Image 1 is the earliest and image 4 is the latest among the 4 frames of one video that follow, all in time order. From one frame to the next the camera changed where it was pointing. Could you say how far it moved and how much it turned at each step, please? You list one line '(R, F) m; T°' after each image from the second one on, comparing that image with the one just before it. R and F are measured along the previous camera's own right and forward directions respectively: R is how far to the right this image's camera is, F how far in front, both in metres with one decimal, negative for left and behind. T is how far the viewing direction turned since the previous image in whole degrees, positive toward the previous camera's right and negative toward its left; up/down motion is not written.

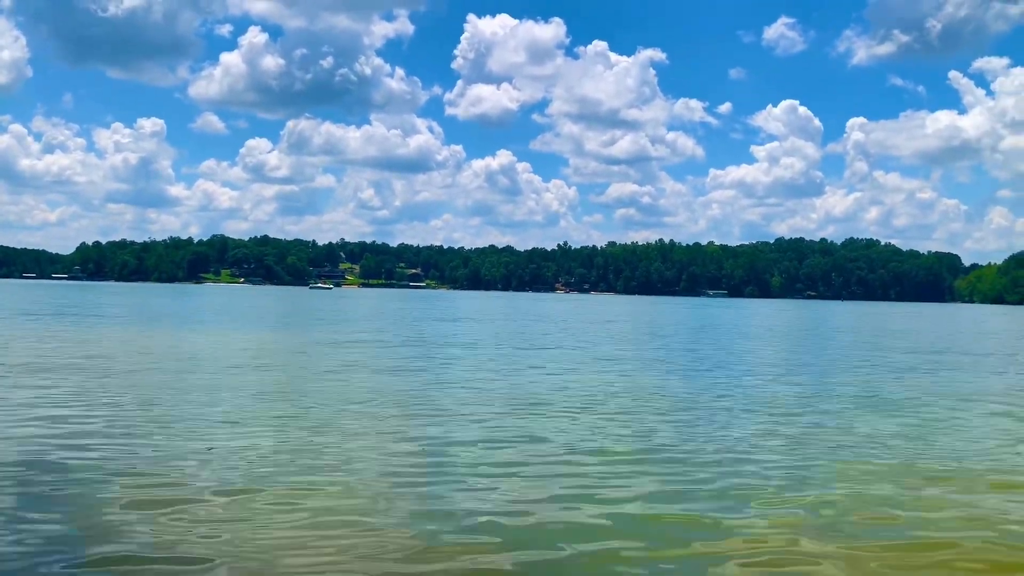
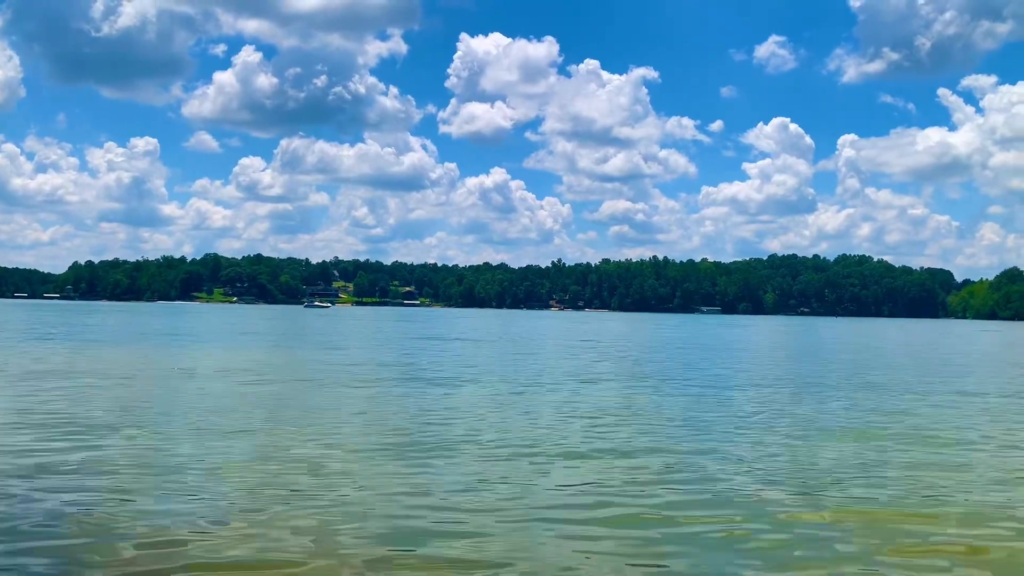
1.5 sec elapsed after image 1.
(-0.5, +0.2) m; 0°
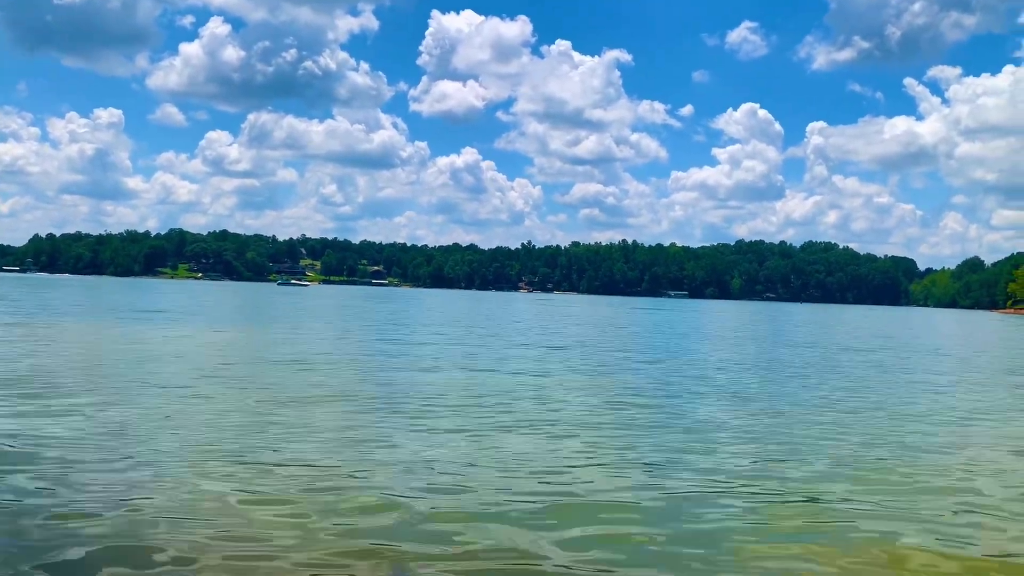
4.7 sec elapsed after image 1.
(-0.7, +1.2) m; +2°
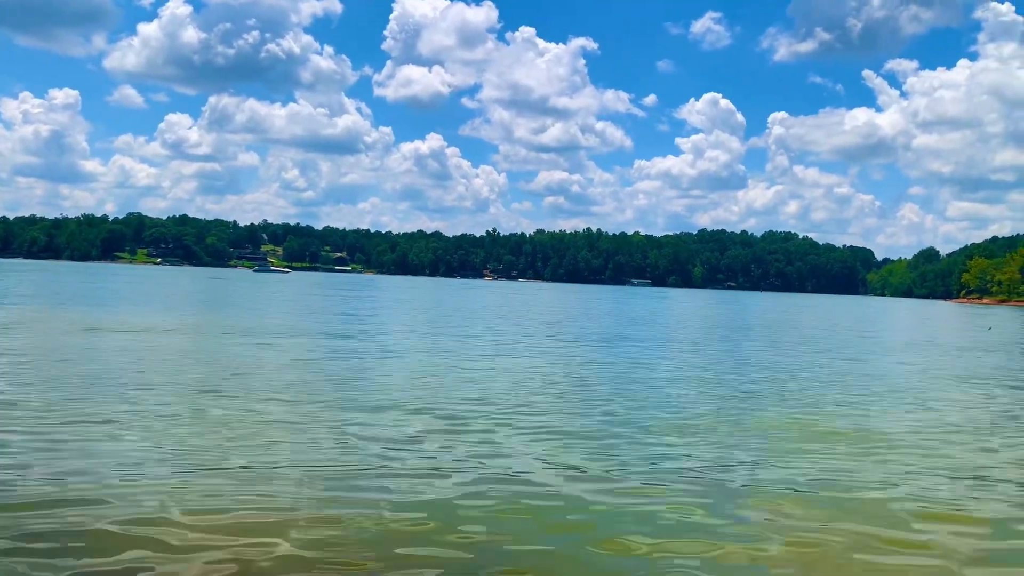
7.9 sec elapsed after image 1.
(-0.7, 0.0) m; +2°
